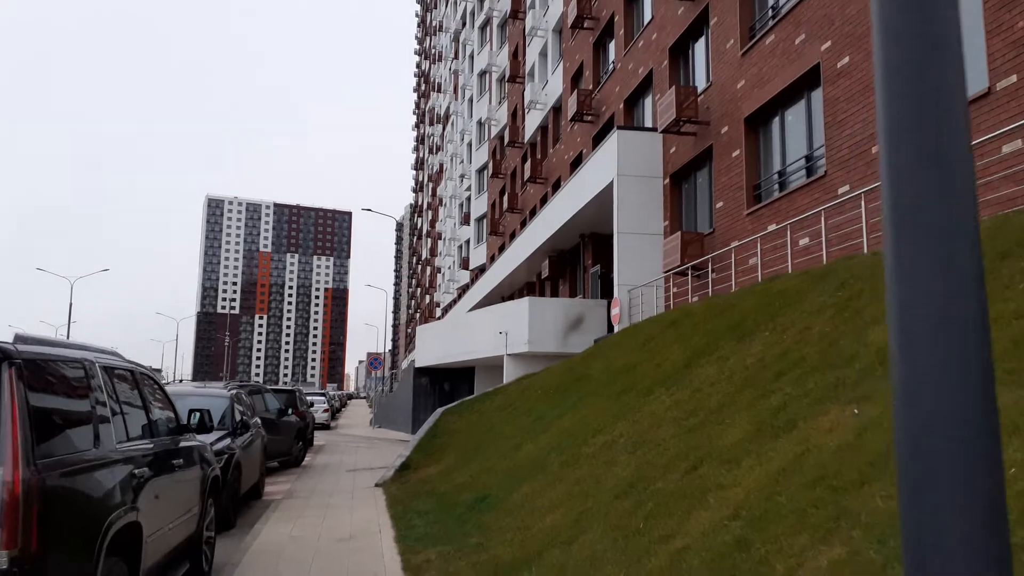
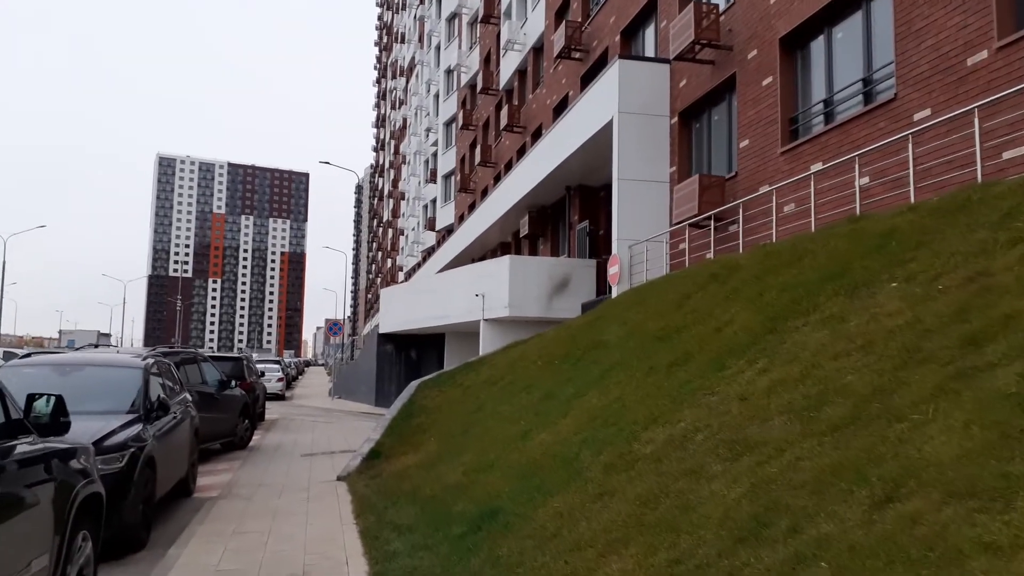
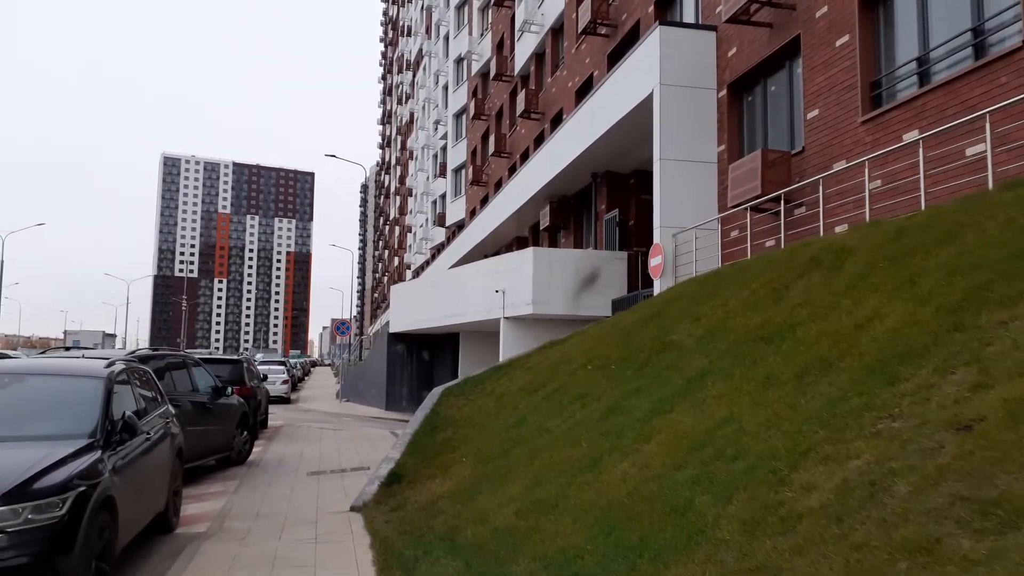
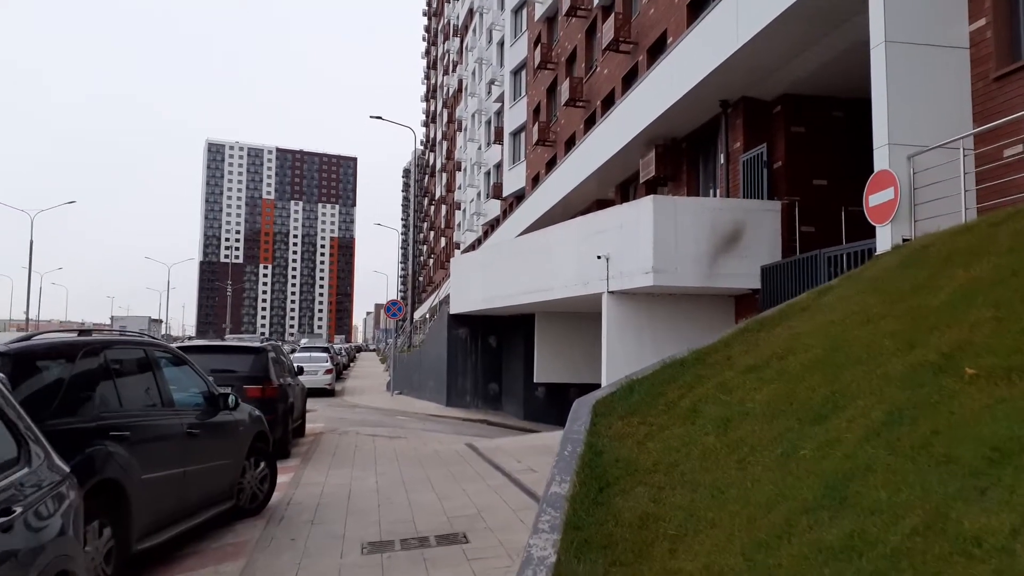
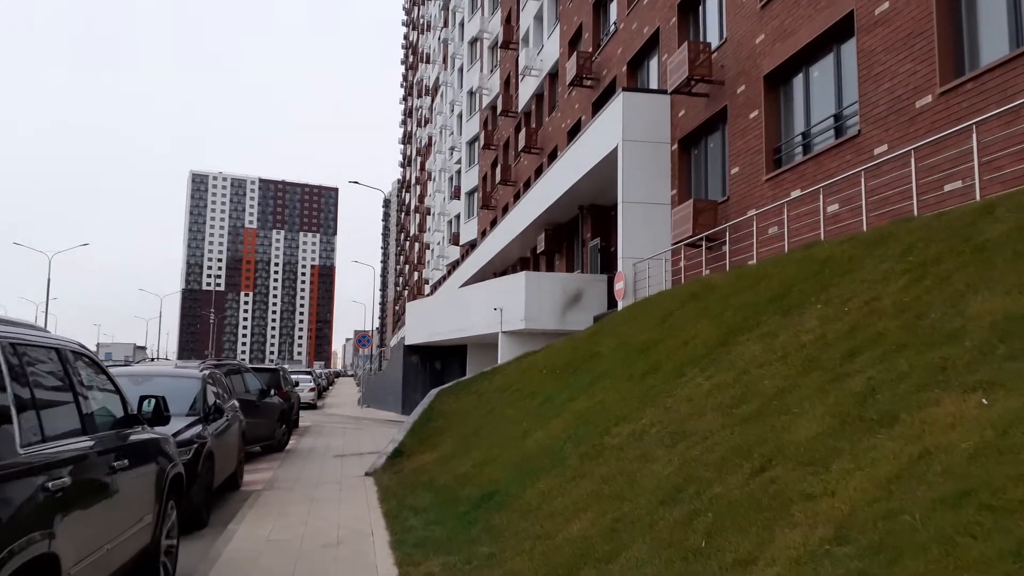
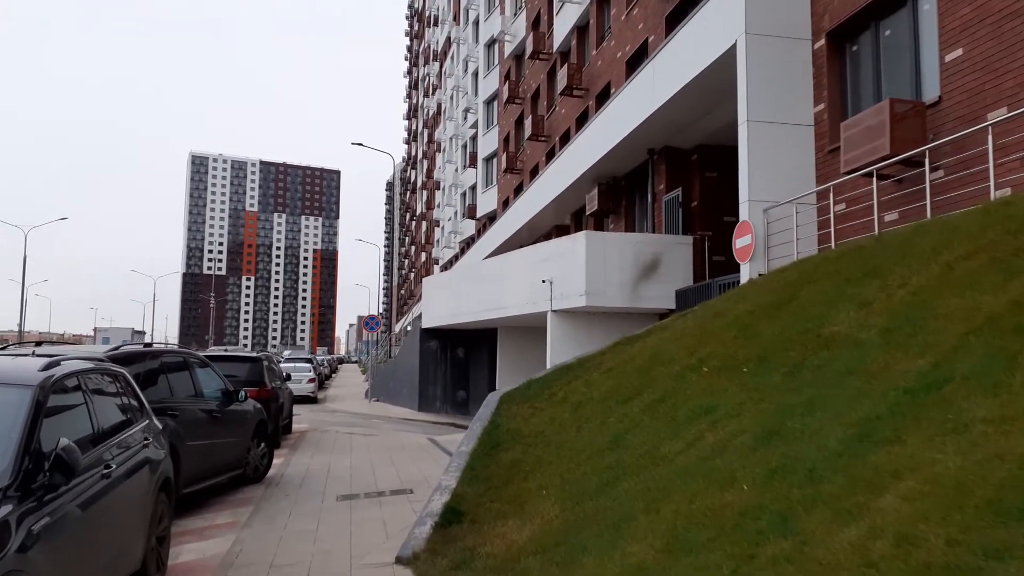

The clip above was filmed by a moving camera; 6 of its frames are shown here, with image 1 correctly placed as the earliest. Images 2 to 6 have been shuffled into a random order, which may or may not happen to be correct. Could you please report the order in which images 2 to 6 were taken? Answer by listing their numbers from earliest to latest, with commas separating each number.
5, 2, 3, 6, 4
